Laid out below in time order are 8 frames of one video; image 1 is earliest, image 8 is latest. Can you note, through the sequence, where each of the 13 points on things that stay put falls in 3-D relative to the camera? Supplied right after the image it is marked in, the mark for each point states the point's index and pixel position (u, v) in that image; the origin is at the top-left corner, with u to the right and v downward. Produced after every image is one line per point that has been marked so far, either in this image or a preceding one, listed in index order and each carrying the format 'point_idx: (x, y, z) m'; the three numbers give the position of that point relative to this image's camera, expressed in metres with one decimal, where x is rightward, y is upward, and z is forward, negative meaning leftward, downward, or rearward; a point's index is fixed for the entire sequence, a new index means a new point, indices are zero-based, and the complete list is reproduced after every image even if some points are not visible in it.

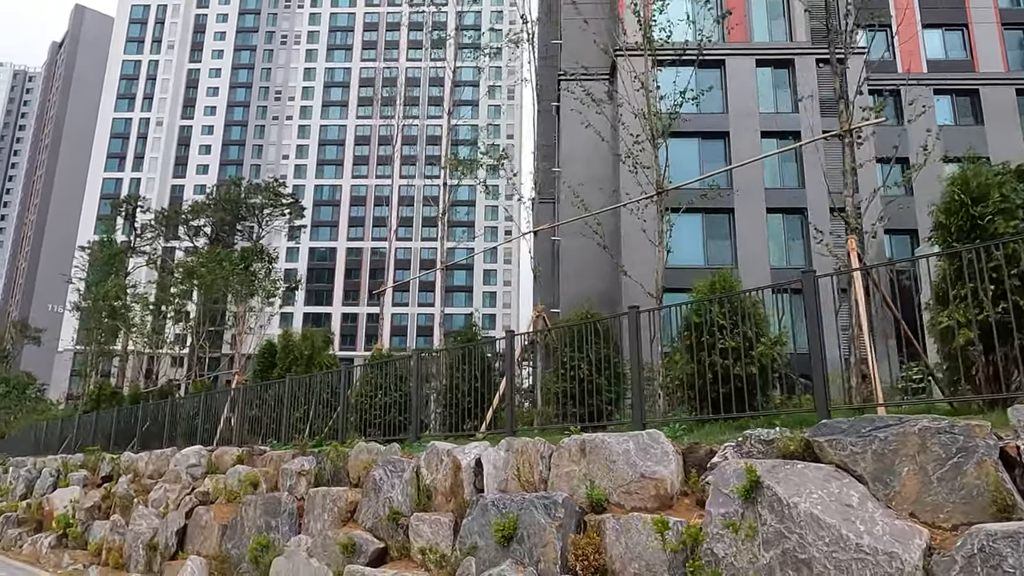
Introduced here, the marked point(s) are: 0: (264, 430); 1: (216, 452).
0: (-4.7, -2.7, +14.5) m
1: (-5.0, -2.7, +12.7) m
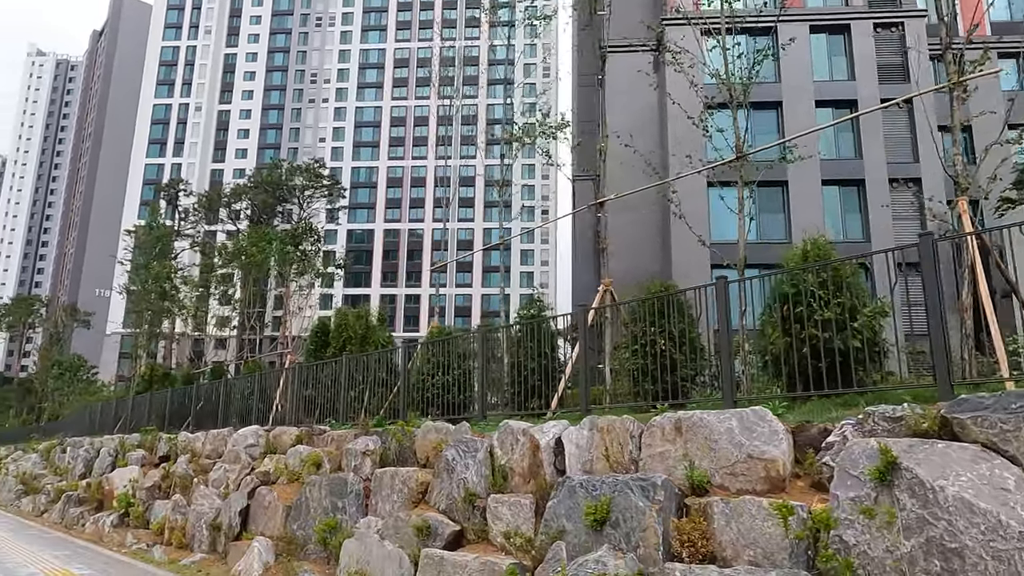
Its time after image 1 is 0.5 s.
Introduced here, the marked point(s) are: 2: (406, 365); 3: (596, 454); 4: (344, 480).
0: (-3.6, -2.3, +14.4) m
1: (-3.9, -2.4, +12.6) m
2: (-1.7, -1.2, +12.1) m
3: (+0.7, -1.4, +6.5) m
4: (-2.0, -2.3, +9.1) m
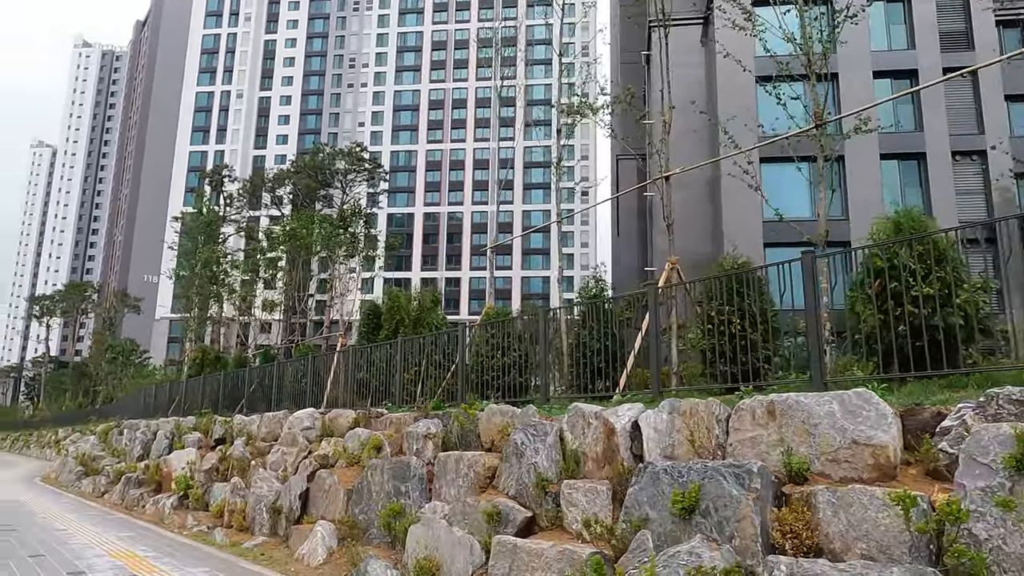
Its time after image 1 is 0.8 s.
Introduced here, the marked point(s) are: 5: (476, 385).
0: (-2.6, -1.9, +14.3) m
1: (-3.0, -2.1, +12.5) m
2: (-0.8, -0.9, +11.9) m
3: (+1.4, -1.2, +6.2) m
4: (-1.2, -2.0, +8.9) m
5: (-0.6, -1.4, +11.4) m
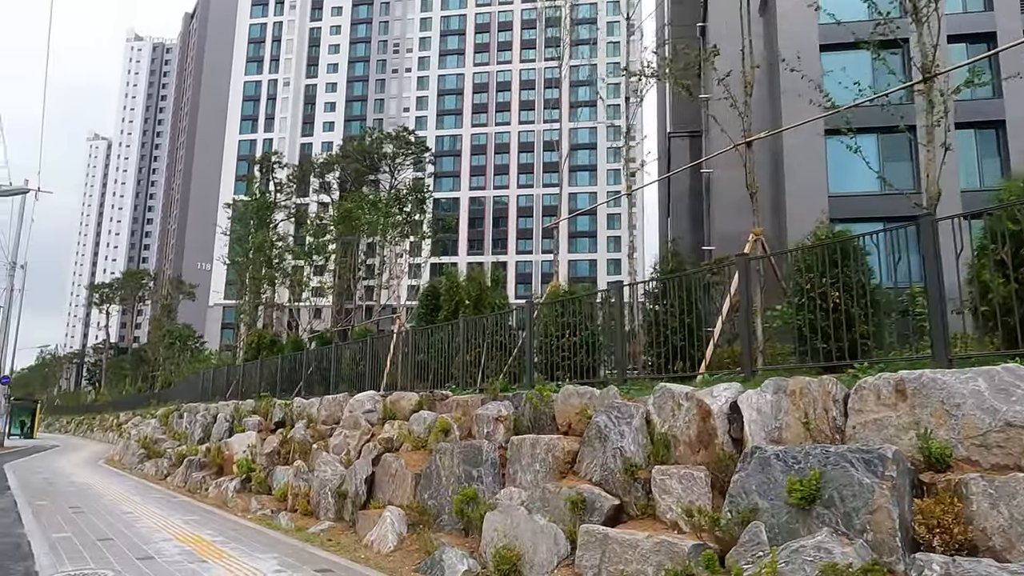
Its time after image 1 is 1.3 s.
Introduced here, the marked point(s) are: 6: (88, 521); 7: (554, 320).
0: (-1.4, -1.6, +13.9) m
1: (-1.9, -1.7, +12.2) m
2: (+0.2, -0.6, +11.5) m
3: (+2.0, -1.0, +5.6) m
4: (-0.4, -1.8, +8.5) m
5: (+0.4, -1.1, +10.9) m
6: (-6.0, -3.3, +10.9) m
7: (+0.6, -0.5, +11.0) m
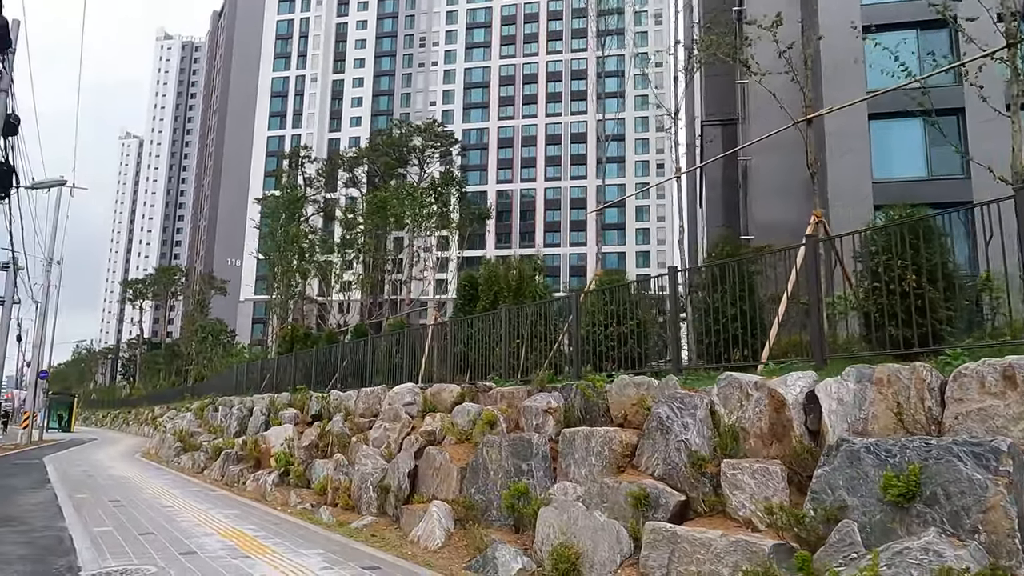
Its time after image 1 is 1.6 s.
0: (-0.7, -1.4, +13.6) m
1: (-1.3, -1.6, +11.9) m
2: (+0.9, -0.4, +11.1) m
3: (+2.5, -0.8, +5.2) m
4: (+0.2, -1.6, +8.2) m
5: (+1.0, -0.9, +10.6) m
6: (-5.4, -3.2, +10.8) m
7: (+1.2, -0.3, +10.6) m
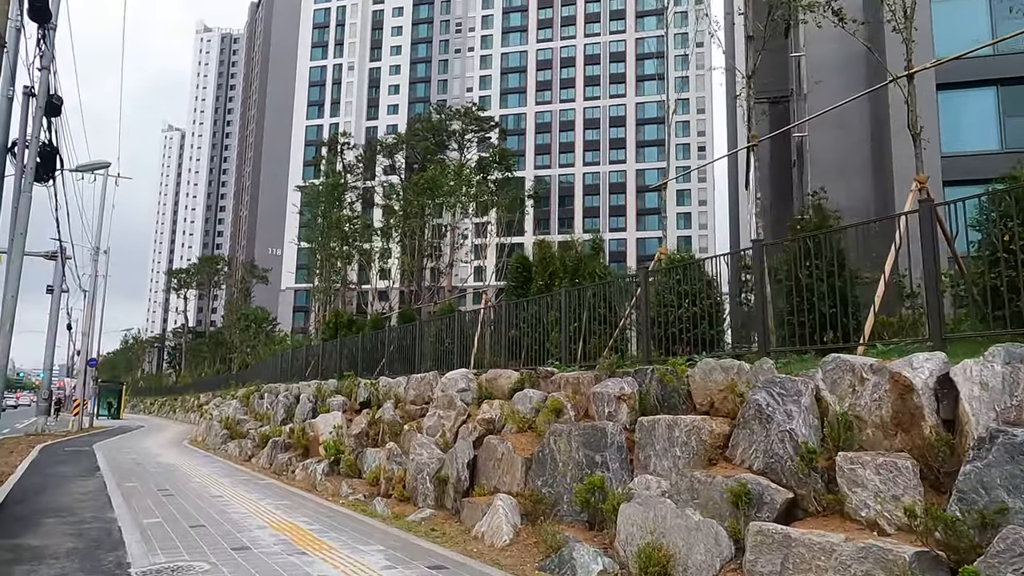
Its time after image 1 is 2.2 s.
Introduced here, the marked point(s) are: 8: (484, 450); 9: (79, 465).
0: (+0.2, -1.1, +13.0) m
1: (-0.4, -1.3, +11.4) m
2: (+1.7, -0.1, +10.4) m
3: (+3.0, -0.6, +4.5) m
4: (+0.9, -1.4, +7.5) m
5: (+1.8, -0.7, +9.9) m
6: (-4.5, -3.0, +10.4) m
7: (+2.0, 0.0, +9.9) m
8: (-0.3, -2.0, +9.2) m
9: (-9.5, -3.9, +16.8) m
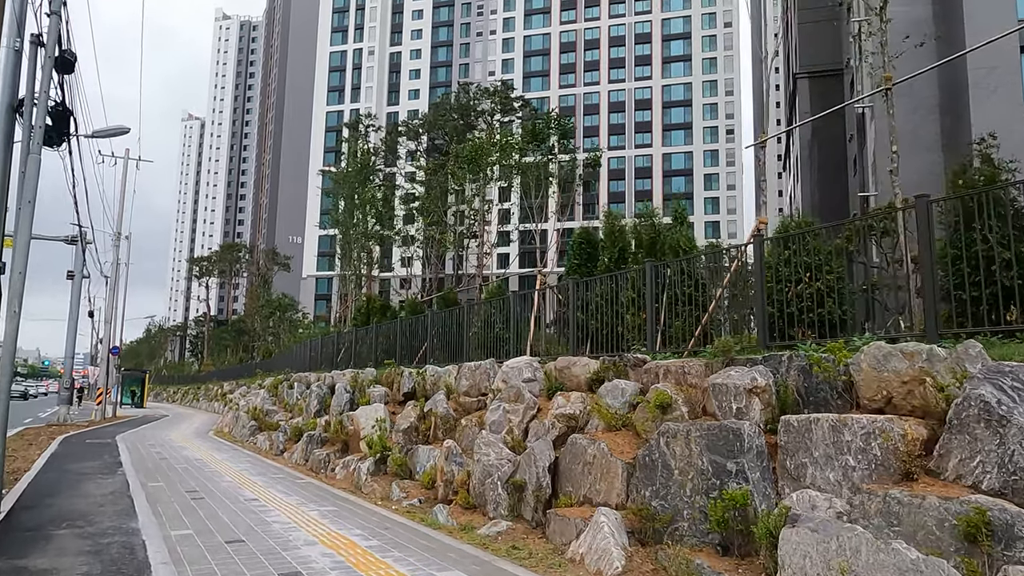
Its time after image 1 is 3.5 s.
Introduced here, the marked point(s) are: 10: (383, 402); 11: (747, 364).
0: (+1.3, -0.7, +11.6) m
1: (+0.6, -1.0, +9.9) m
2: (+2.6, +0.2, +8.9) m
3: (+3.8, -0.4, +2.9) m
4: (+1.8, -1.1, +6.1) m
5: (+2.8, -0.4, +8.4) m
6: (-3.6, -2.7, +9.1) m
7: (+2.9, +0.3, +8.4) m
8: (+0.6, -1.7, +7.8) m
9: (-8.4, -3.5, +15.6) m
10: (-2.4, -2.1, +14.0) m
11: (+2.1, -0.7, +6.8) m
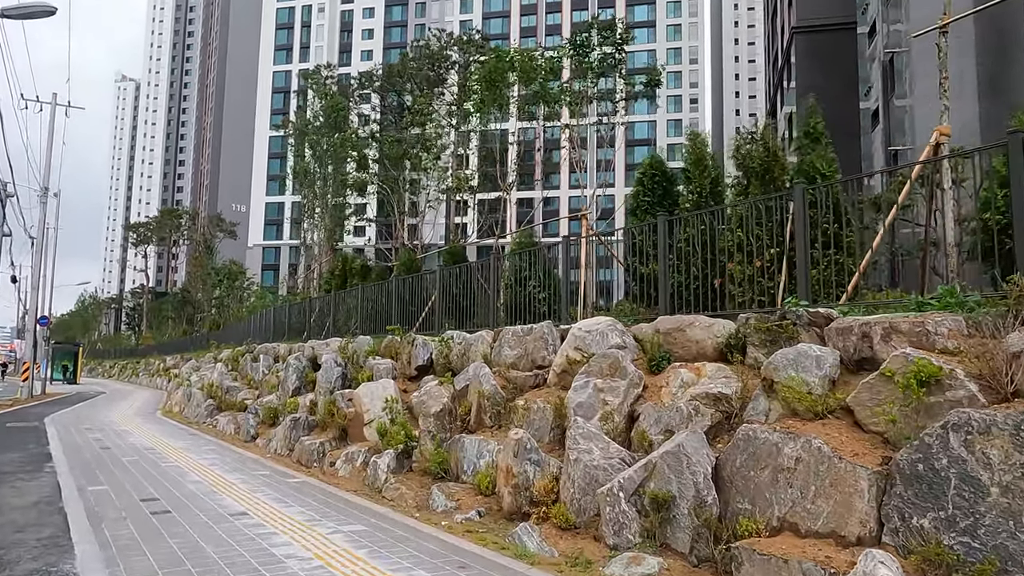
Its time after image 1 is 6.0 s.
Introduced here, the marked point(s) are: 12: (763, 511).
0: (+2.0, 0.0, +9.0) m
1: (+1.4, -0.3, +7.3) m
2: (+3.6, +0.8, +6.4) m
3: (+5.2, 0.0, +0.6) m
4: (+2.9, -0.6, +3.5) m
5: (+3.7, +0.2, +5.9) m
6: (-2.7, -2.0, +6.3) m
7: (+3.9, +0.9, +5.9) m
8: (+1.6, -1.1, +5.2) m
9: (-7.9, -2.6, +12.4) m
10: (-1.8, -1.3, +11.2) m
11: (+3.2, -0.2, +4.3) m
12: (+1.6, -1.5, +5.0) m
